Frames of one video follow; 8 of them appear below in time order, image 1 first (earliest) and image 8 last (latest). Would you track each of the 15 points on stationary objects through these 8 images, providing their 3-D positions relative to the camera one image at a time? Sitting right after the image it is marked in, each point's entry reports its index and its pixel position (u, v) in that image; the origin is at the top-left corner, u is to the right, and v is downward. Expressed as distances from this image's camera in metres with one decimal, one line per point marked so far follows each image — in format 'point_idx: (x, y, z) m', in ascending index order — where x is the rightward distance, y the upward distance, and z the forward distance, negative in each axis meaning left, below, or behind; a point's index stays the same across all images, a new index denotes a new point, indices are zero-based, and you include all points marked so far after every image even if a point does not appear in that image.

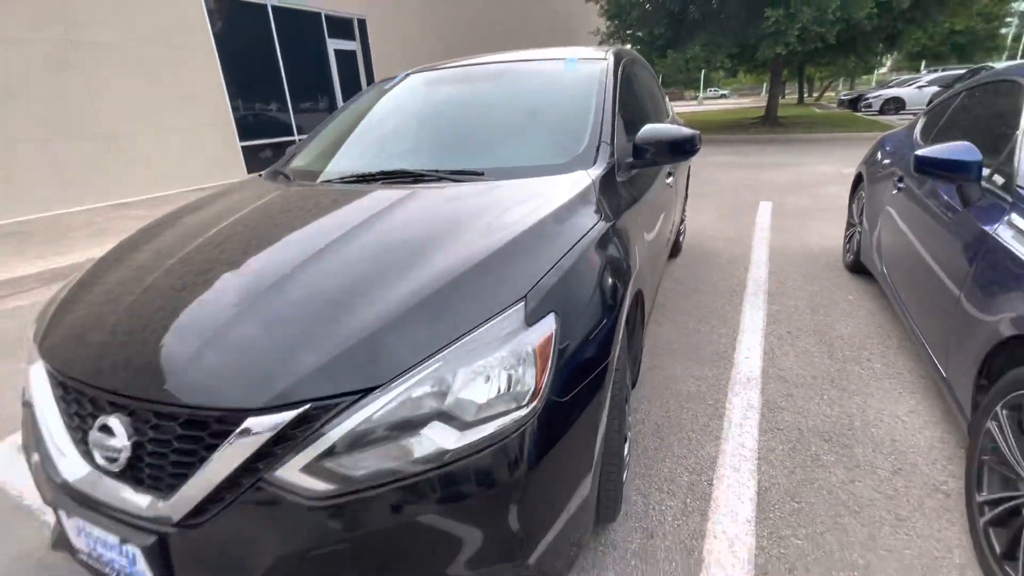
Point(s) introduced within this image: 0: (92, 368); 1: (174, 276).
0: (-1.1, -0.2, +1.3) m
1: (-1.0, 0.0, +1.5) m
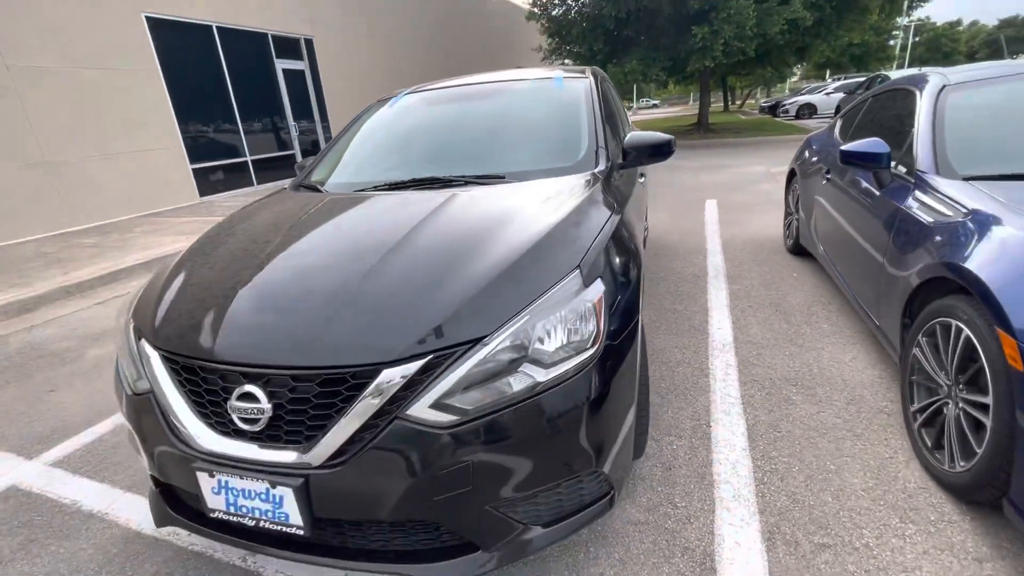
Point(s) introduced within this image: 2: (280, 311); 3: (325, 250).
0: (-0.9, -0.2, +1.5) m
1: (-0.9, 0.0, +1.7) m
2: (-0.8, -0.1, +1.5) m
3: (-0.7, +0.1, +1.8) m
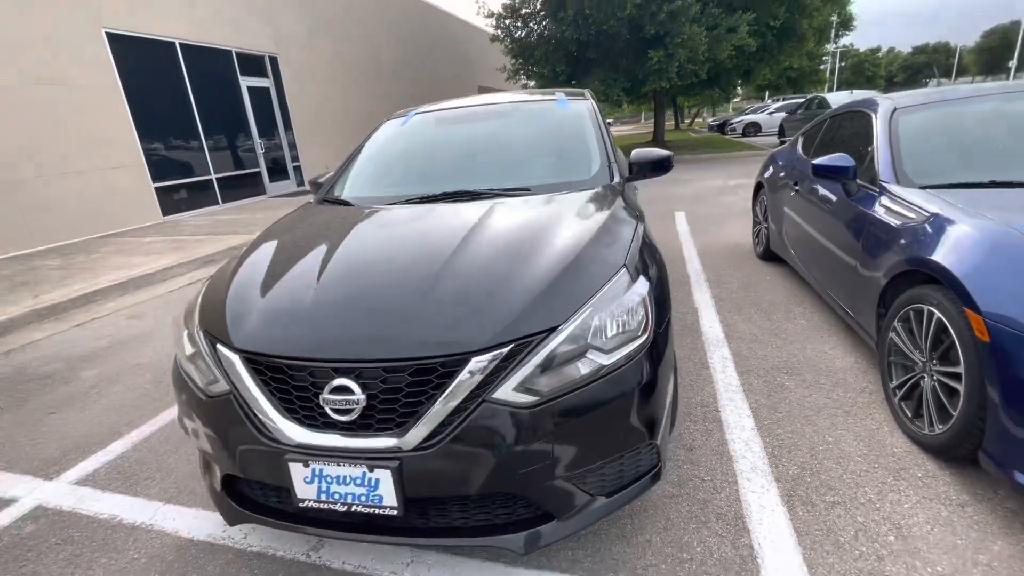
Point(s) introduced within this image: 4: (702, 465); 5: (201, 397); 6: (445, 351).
0: (-0.7, -0.2, +1.6) m
1: (-0.7, 0.0, +1.9) m
2: (-0.5, -0.1, +1.7) m
3: (-0.5, +0.1, +2.0) m
4: (+0.9, -0.8, +2.2) m
5: (-1.1, -0.4, +1.8) m
6: (-0.2, -0.2, +1.5) m
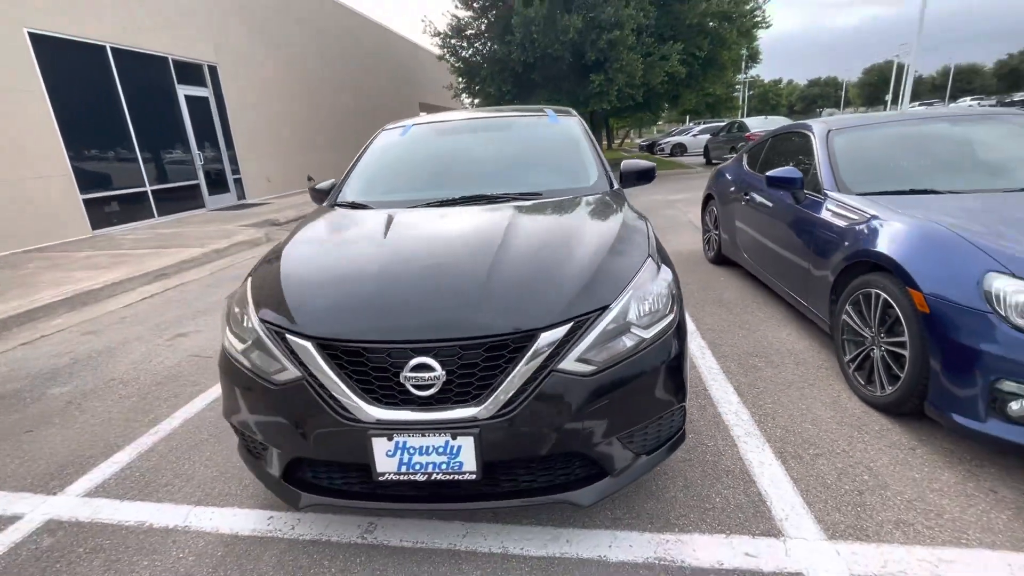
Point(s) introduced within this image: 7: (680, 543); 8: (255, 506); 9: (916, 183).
0: (-0.5, -0.2, +1.7) m
1: (-0.5, +0.1, +2.0) m
2: (-0.3, 0.0, +1.8) m
3: (-0.4, +0.2, +2.1) m
4: (+1.0, -0.8, +2.6) m
5: (-0.9, -0.4, +1.9) m
6: (0.0, -0.1, +1.7) m
7: (+0.7, -1.0, +1.9) m
8: (-1.2, -1.0, +2.2) m
9: (+2.7, +0.7, +3.2) m
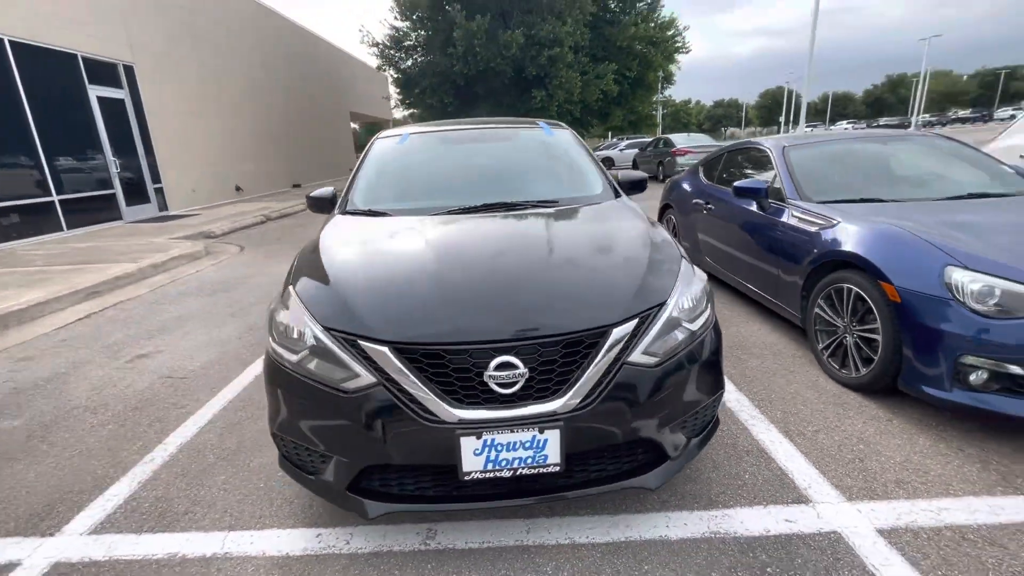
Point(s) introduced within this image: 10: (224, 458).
0: (-0.2, -0.2, +1.8) m
1: (-0.3, 0.0, +2.0) m
2: (-0.1, -0.1, +1.9) m
3: (-0.2, +0.1, +2.2) m
4: (+1.2, -0.8, +2.8) m
5: (-0.7, -0.4, +1.8) m
6: (+0.3, -0.1, +1.8) m
7: (+1.0, -1.0, +2.1) m
8: (-1.0, -1.1, +2.2) m
9: (+2.7, +0.7, +3.7) m
10: (-1.6, -0.9, +2.6) m
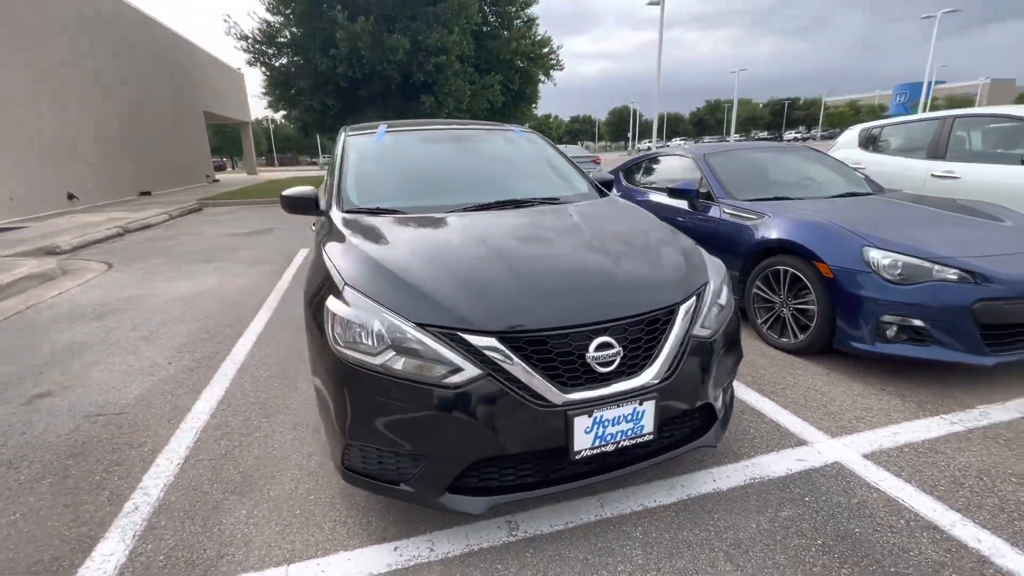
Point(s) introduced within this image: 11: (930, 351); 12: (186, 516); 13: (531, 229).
0: (+0.2, -0.1, +1.8) m
1: (0.0, +0.1, +2.1) m
2: (+0.3, 0.0, +2.0) m
3: (+0.1, +0.2, +2.2) m
4: (+1.3, -0.7, +3.2) m
5: (-0.3, -0.4, +1.8) m
6: (+0.6, -0.1, +2.0) m
7: (+1.2, -0.9, +2.4) m
8: (-0.6, -1.1, +2.0) m
9: (+2.4, +0.9, +4.5) m
10: (-1.3, -1.0, +2.3) m
11: (+2.7, -0.4, +3.0) m
12: (-1.5, -1.0, +2.2) m
13: (+0.1, +0.3, +2.5) m
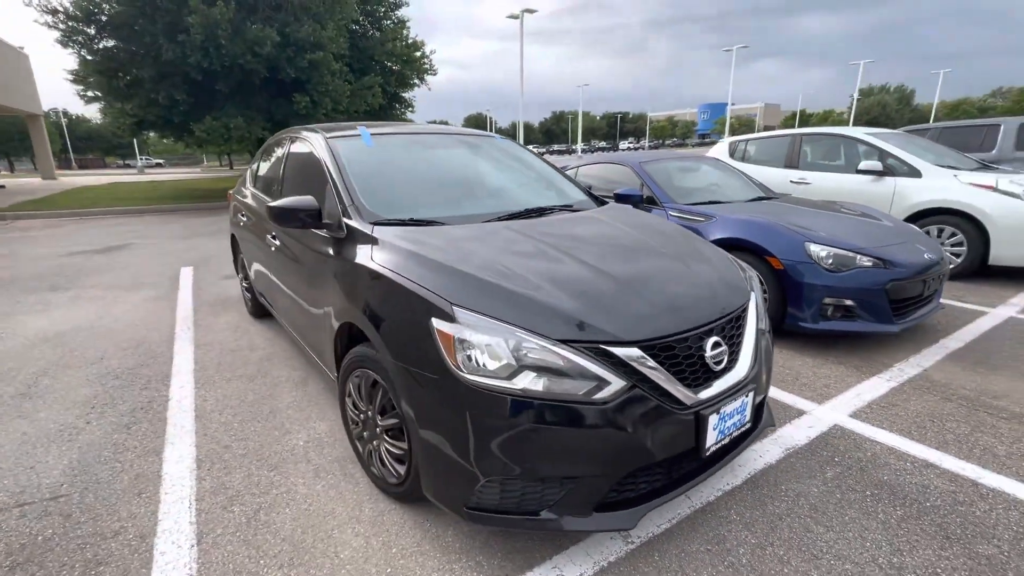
0: (+0.7, -0.1, +1.9) m
1: (+0.4, +0.1, +2.1) m
2: (+0.7, 0.0, +2.0) m
3: (+0.4, +0.1, +2.3) m
4: (+1.4, -0.7, +3.5) m
5: (+0.3, -0.4, +1.7) m
6: (+1.0, -0.1, +2.2) m
7: (+1.6, -0.9, +2.8) m
8: (-0.1, -1.1, +1.8) m
9: (+2.0, +1.0, +5.1) m
10: (-0.9, -1.1, +1.9) m
11: (+2.7, -0.3, +3.8) m
12: (-1.0, -1.1, +1.7) m
13: (+0.4, +0.3, +2.5) m
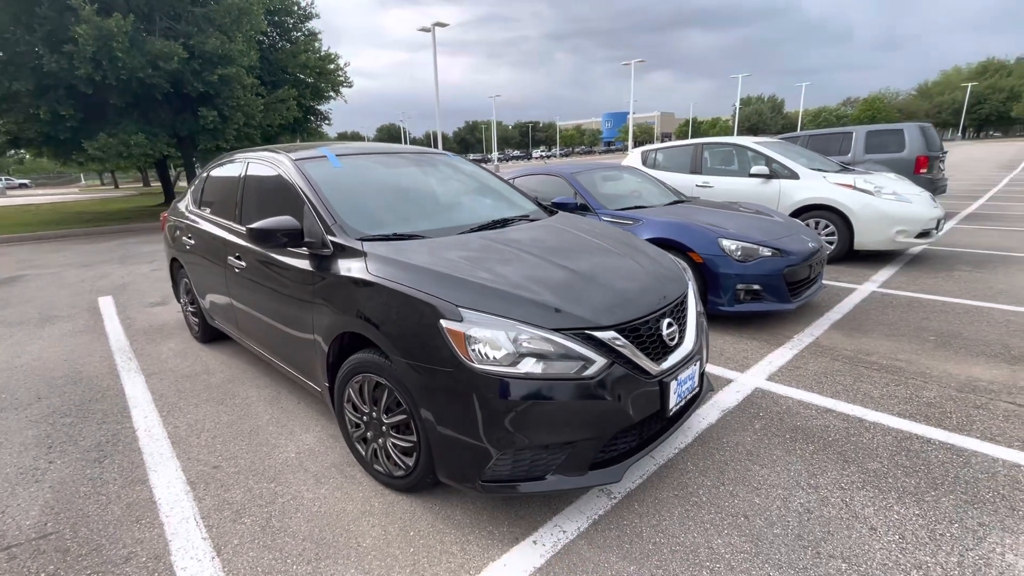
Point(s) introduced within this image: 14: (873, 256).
0: (+0.6, -0.1, +2.3) m
1: (+0.4, +0.1, +2.4) m
2: (+0.6, 0.0, +2.5) m
3: (+0.3, +0.2, +2.6) m
4: (+1.1, -0.6, +4.0) m
5: (+0.3, -0.4, +2.0) m
6: (+0.9, 0.0, +2.7) m
7: (+1.4, -0.8, +3.3) m
8: (0.0, -1.1, +2.1) m
9: (+1.4, +1.0, +5.7) m
10: (-0.8, -1.2, +2.1) m
11: (+2.4, -0.2, +4.5) m
12: (-0.9, -1.2, +1.9) m
13: (+0.2, +0.3, +2.9) m
14: (+5.6, +0.5, +7.5) m
